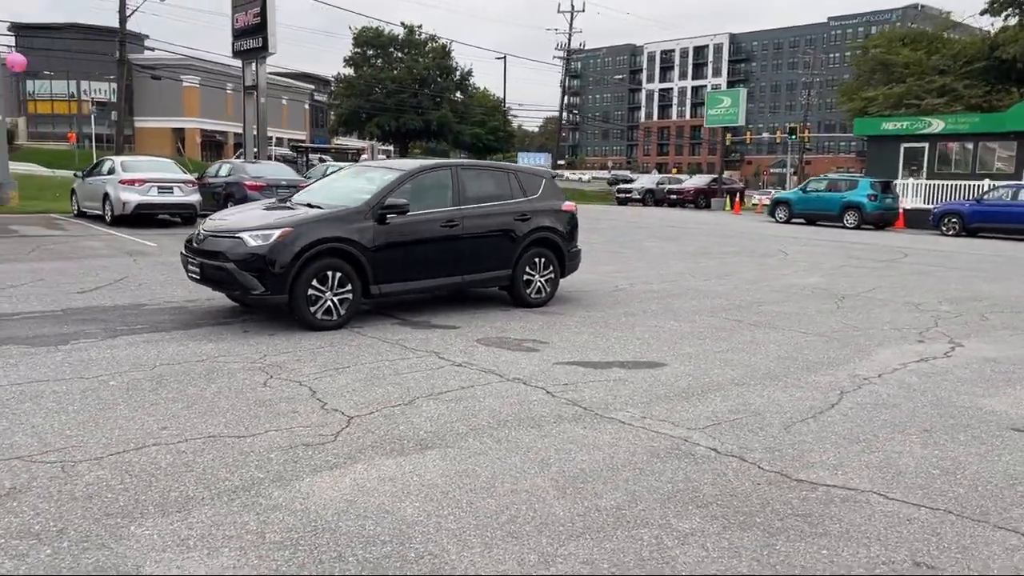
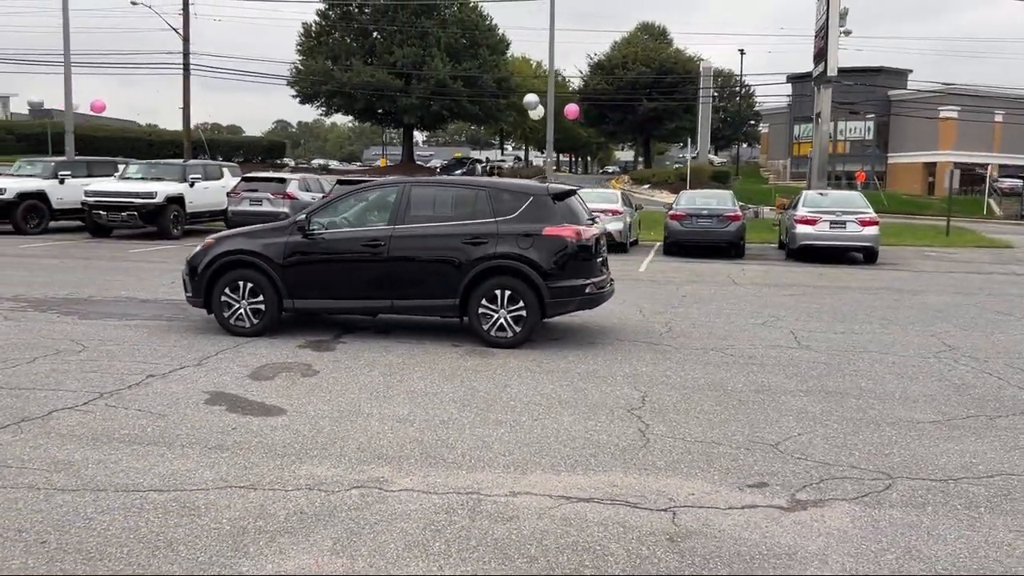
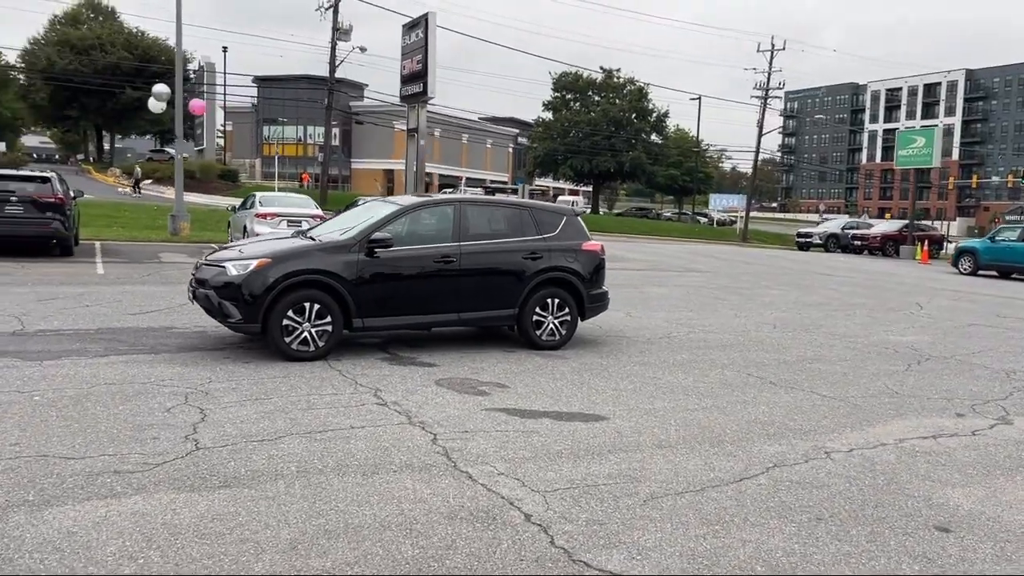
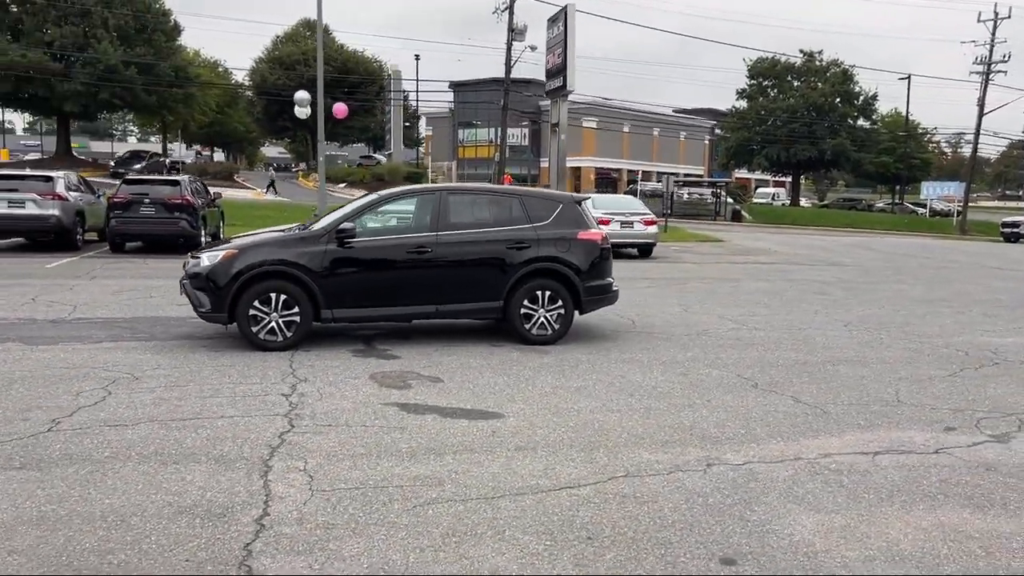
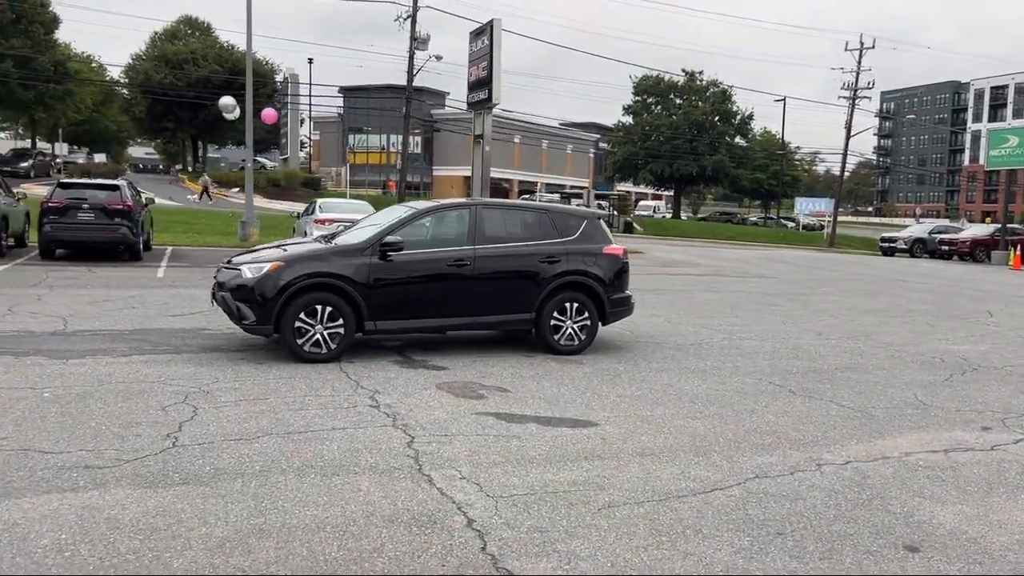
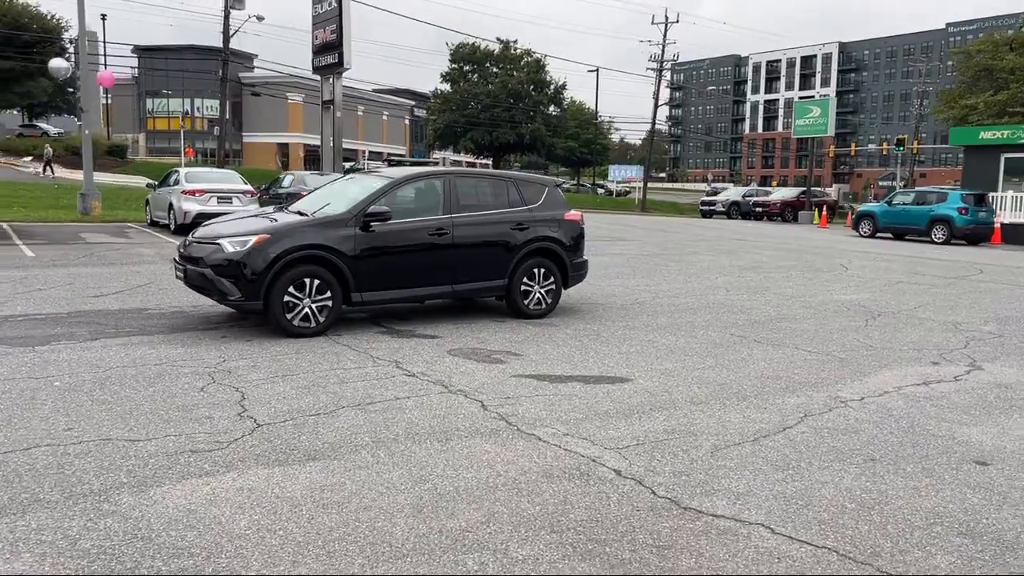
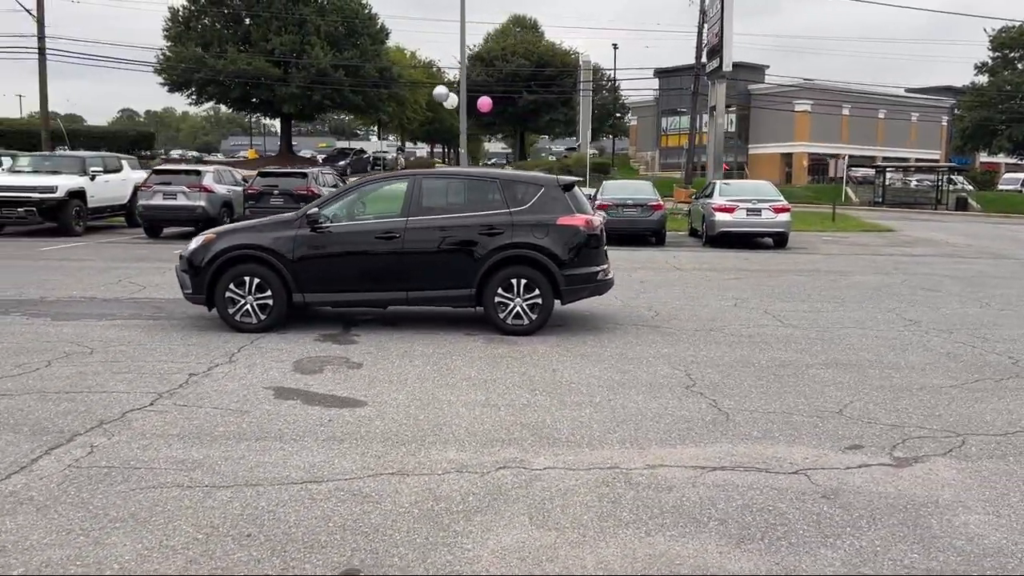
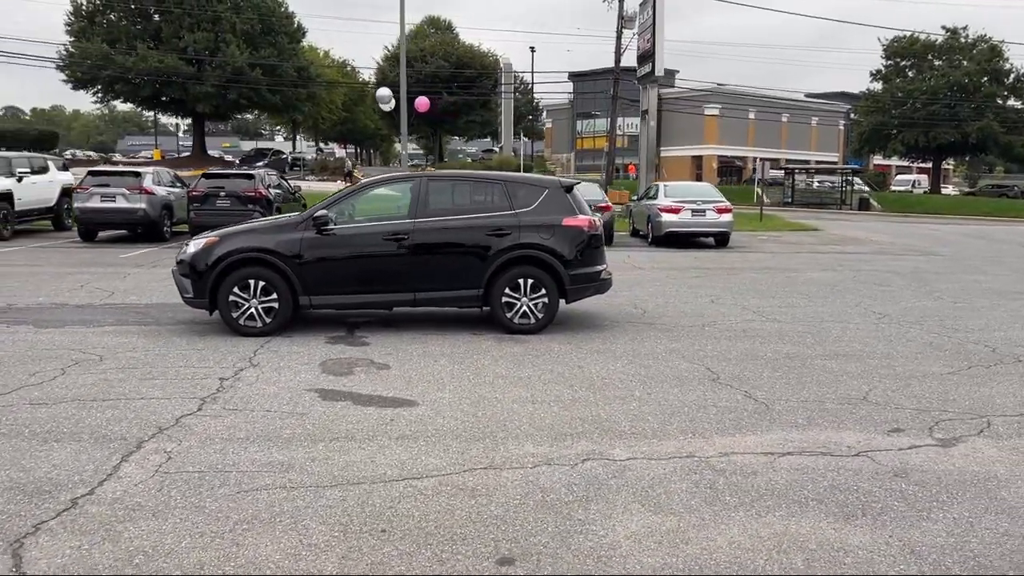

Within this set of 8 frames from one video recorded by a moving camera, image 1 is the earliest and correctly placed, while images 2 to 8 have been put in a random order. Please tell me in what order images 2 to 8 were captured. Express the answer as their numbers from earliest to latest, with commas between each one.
6, 3, 5, 4, 8, 7, 2
